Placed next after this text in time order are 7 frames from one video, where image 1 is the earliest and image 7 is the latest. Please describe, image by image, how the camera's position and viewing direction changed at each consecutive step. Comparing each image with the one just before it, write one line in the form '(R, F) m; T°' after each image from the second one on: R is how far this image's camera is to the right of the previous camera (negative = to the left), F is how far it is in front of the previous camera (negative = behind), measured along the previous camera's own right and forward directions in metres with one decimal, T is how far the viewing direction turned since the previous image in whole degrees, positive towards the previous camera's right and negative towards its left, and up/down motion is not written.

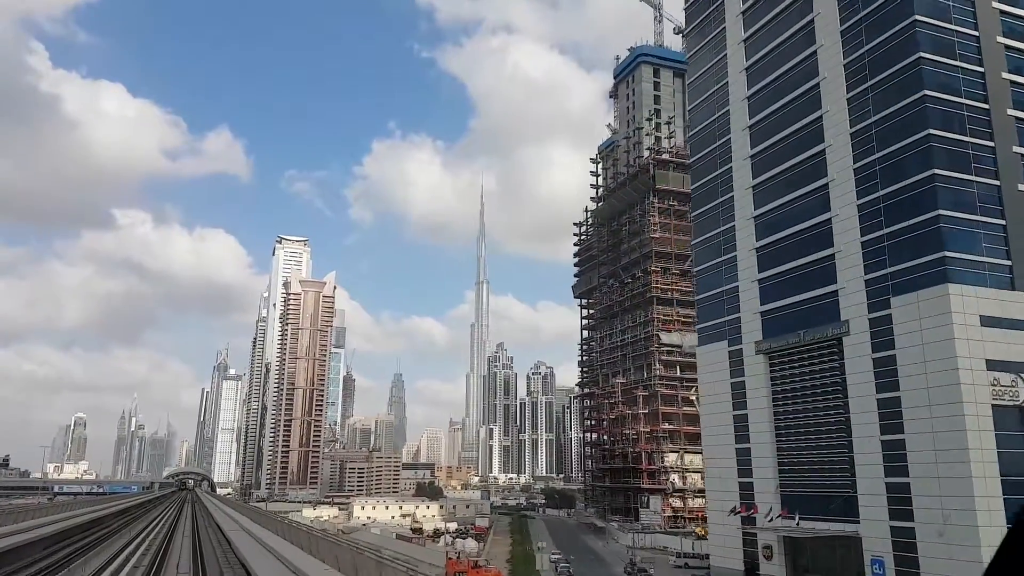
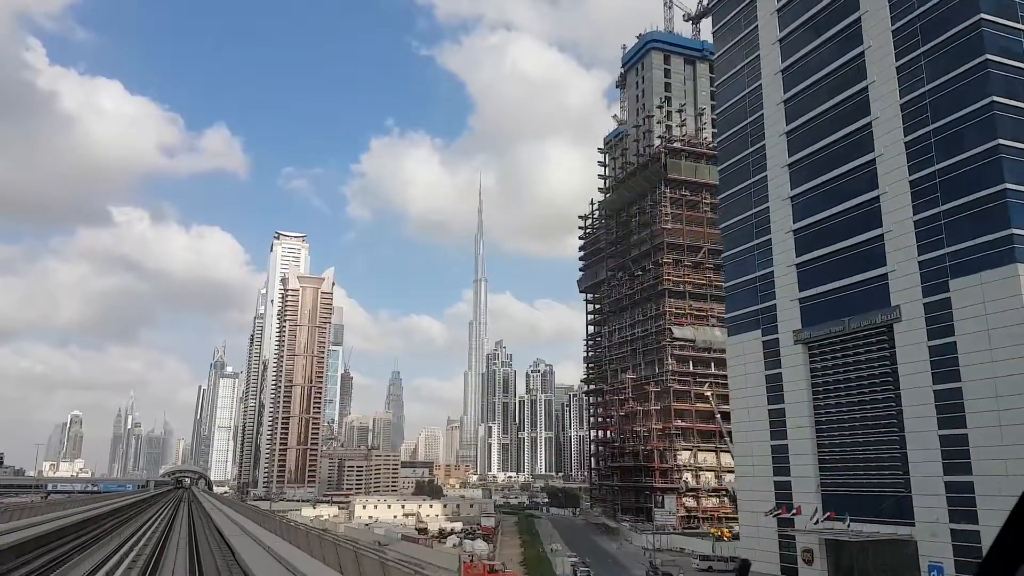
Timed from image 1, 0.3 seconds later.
(-0.7, +1.8) m; 0°
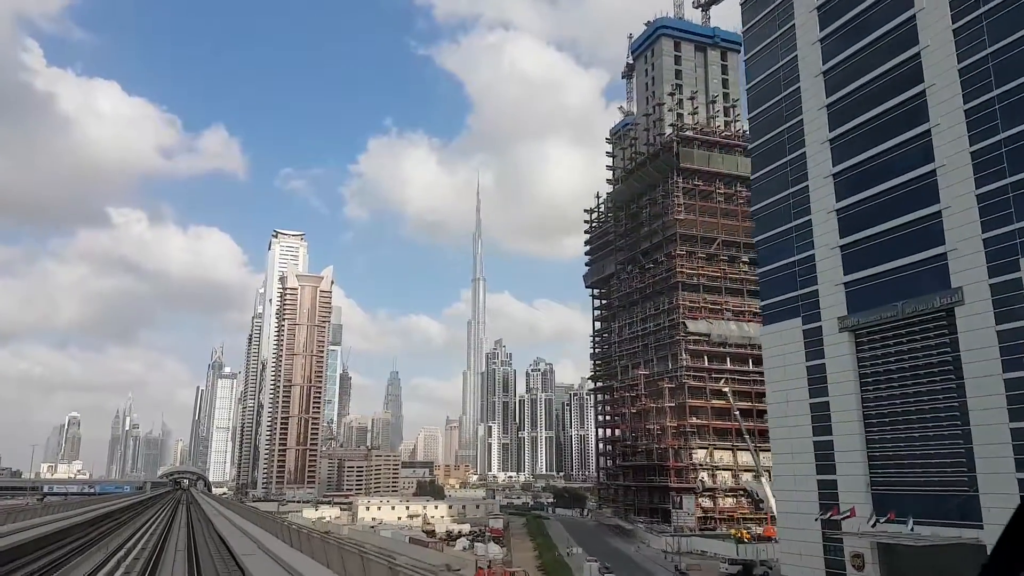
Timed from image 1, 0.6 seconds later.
(-0.7, +1.8) m; 0°
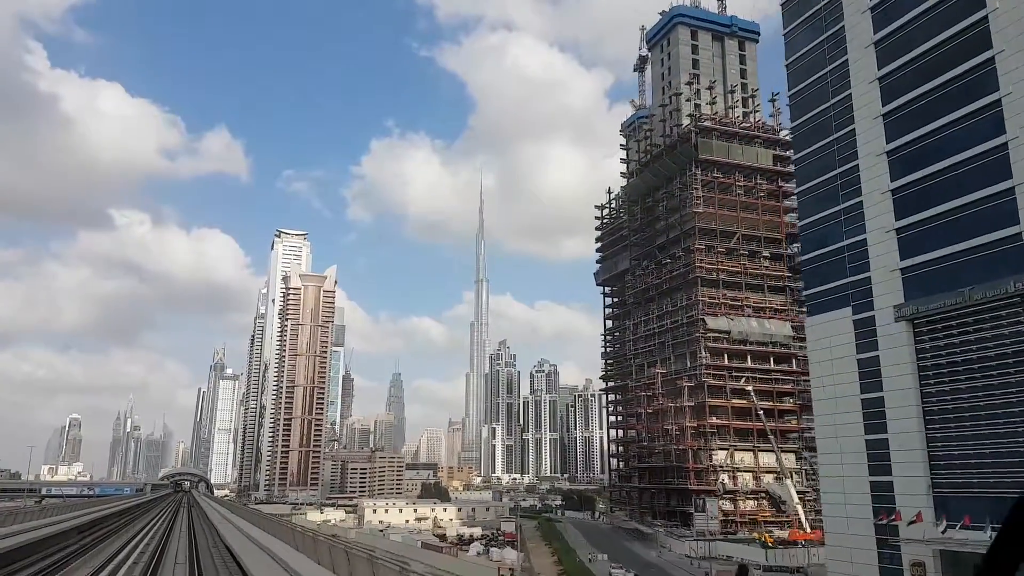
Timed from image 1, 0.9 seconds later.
(-0.7, +1.7) m; 0°
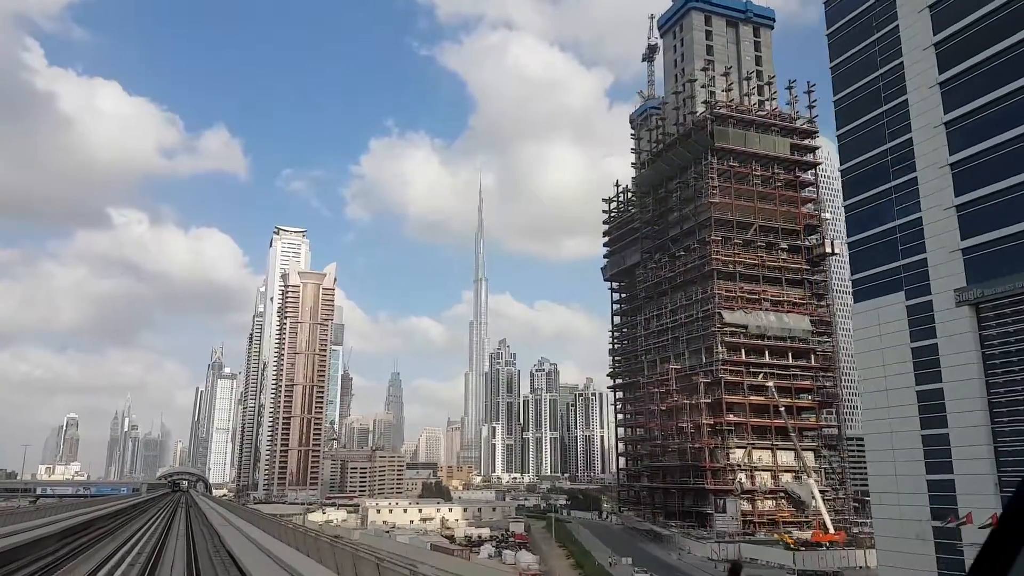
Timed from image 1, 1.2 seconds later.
(-0.7, +1.7) m; 0°
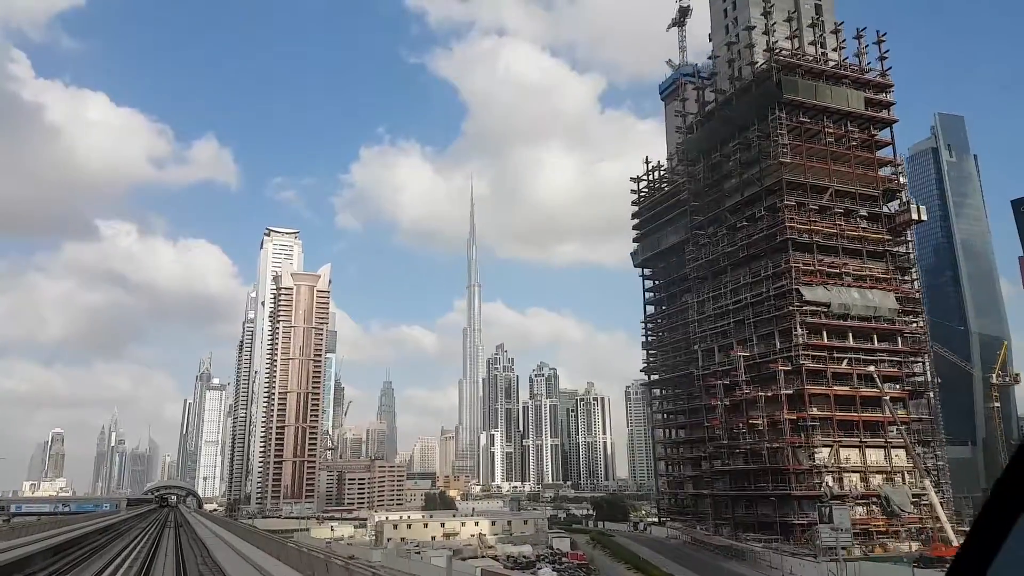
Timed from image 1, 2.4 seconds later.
(-2.9, +7.0) m; +1°
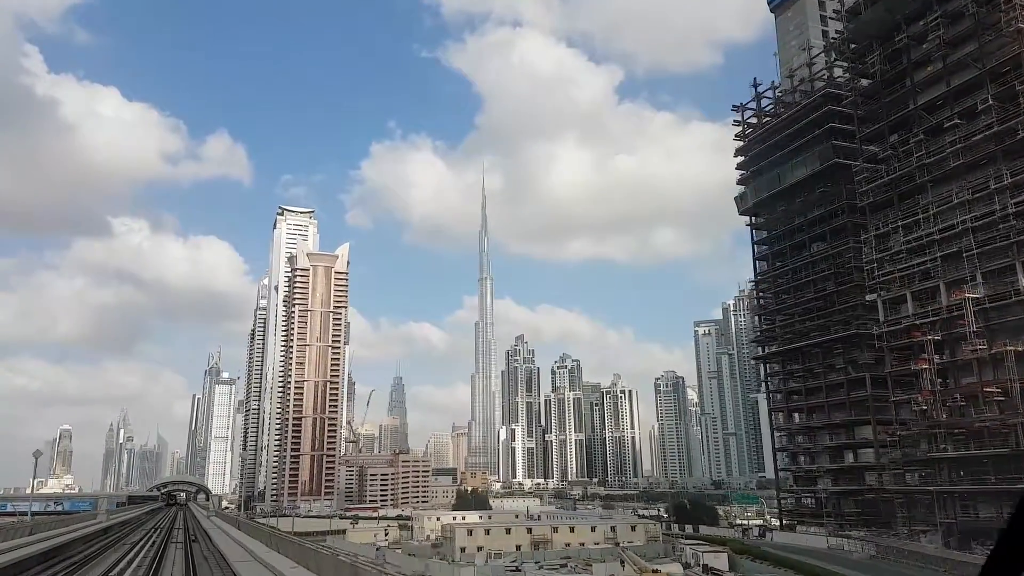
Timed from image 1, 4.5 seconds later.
(-5.2, +12.1) m; -1°
